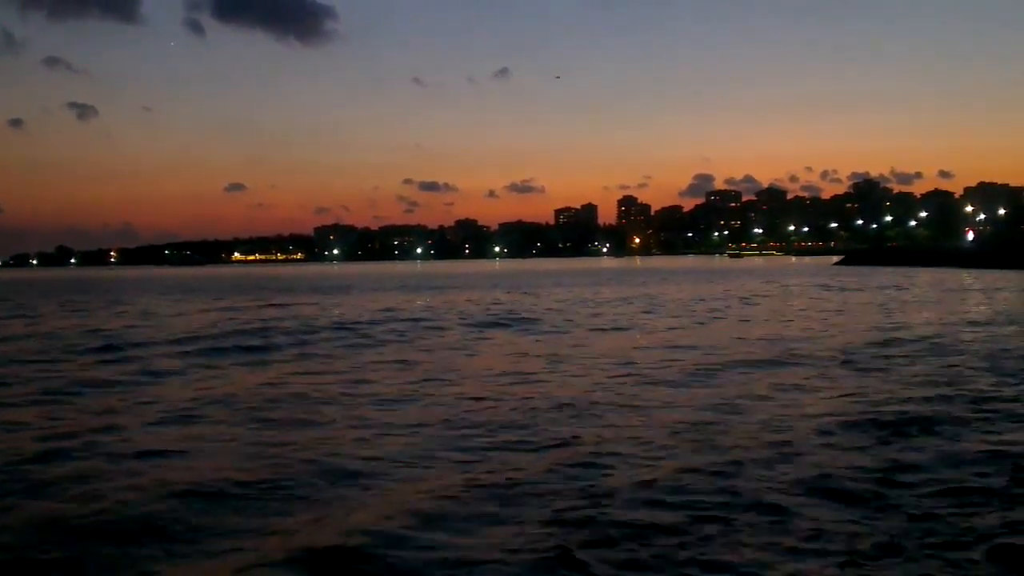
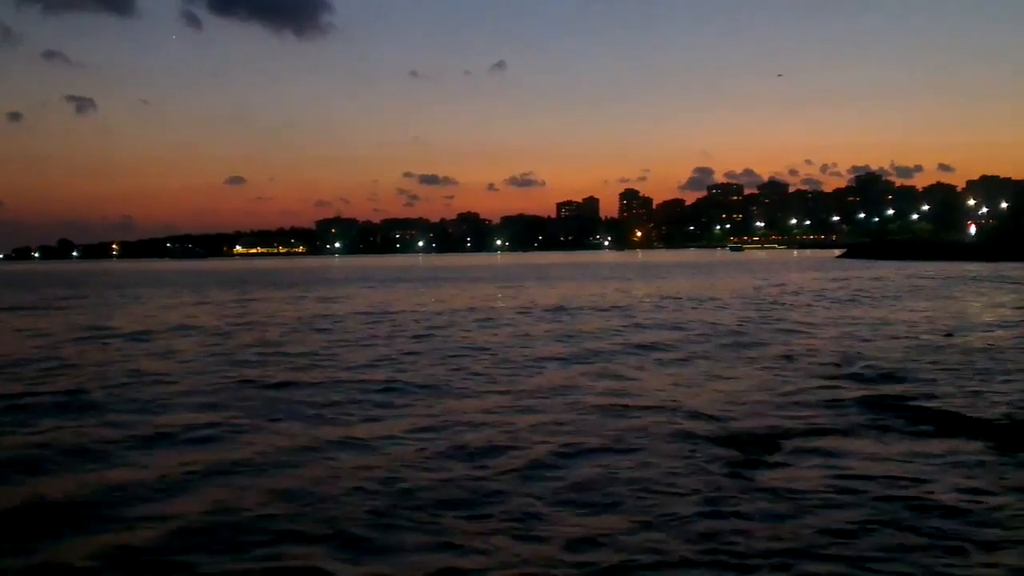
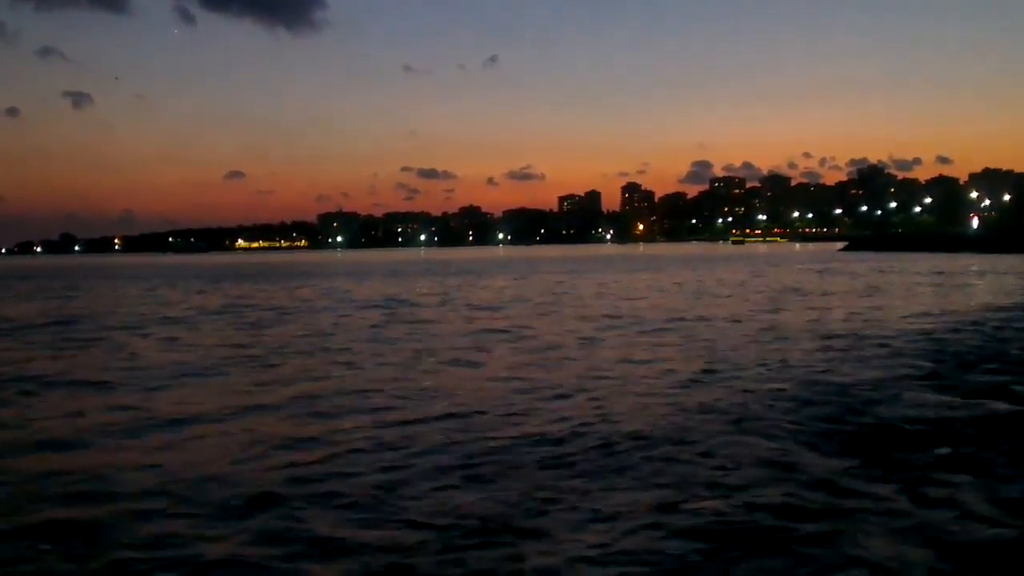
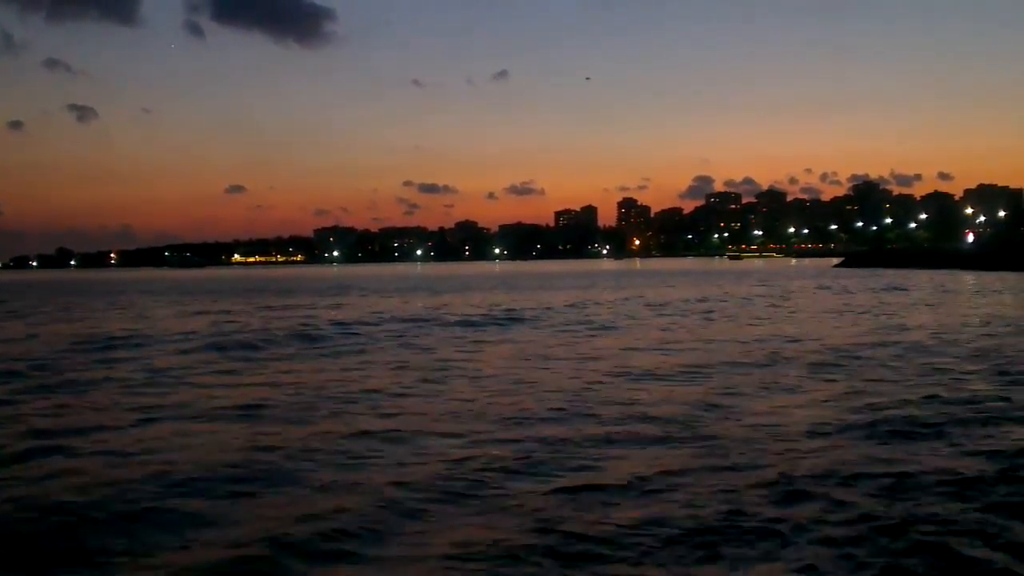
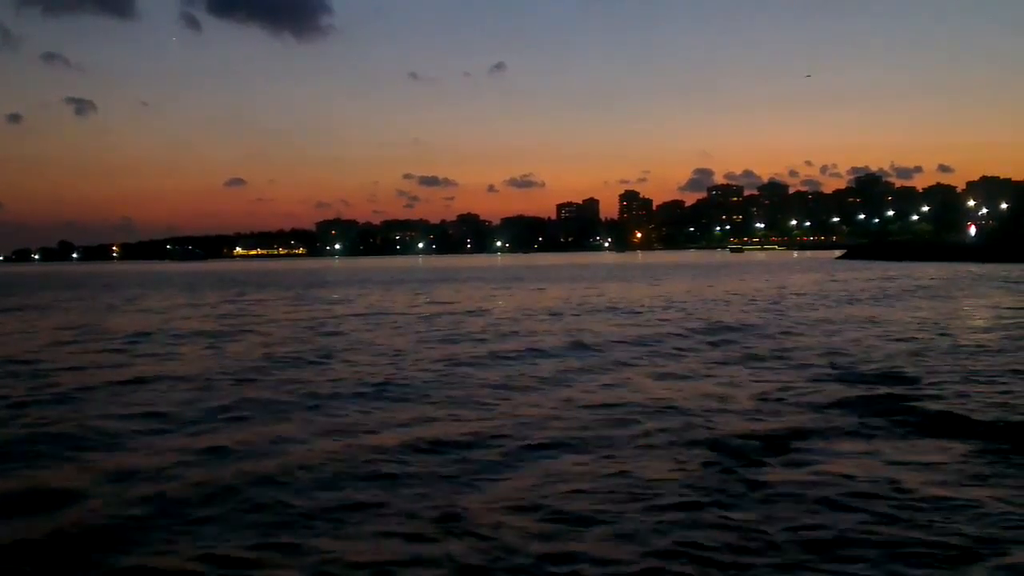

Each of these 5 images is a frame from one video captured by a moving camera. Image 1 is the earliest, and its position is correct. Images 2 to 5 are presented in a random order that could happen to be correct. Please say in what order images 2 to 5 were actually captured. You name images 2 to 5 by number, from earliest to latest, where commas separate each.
4, 2, 5, 3
